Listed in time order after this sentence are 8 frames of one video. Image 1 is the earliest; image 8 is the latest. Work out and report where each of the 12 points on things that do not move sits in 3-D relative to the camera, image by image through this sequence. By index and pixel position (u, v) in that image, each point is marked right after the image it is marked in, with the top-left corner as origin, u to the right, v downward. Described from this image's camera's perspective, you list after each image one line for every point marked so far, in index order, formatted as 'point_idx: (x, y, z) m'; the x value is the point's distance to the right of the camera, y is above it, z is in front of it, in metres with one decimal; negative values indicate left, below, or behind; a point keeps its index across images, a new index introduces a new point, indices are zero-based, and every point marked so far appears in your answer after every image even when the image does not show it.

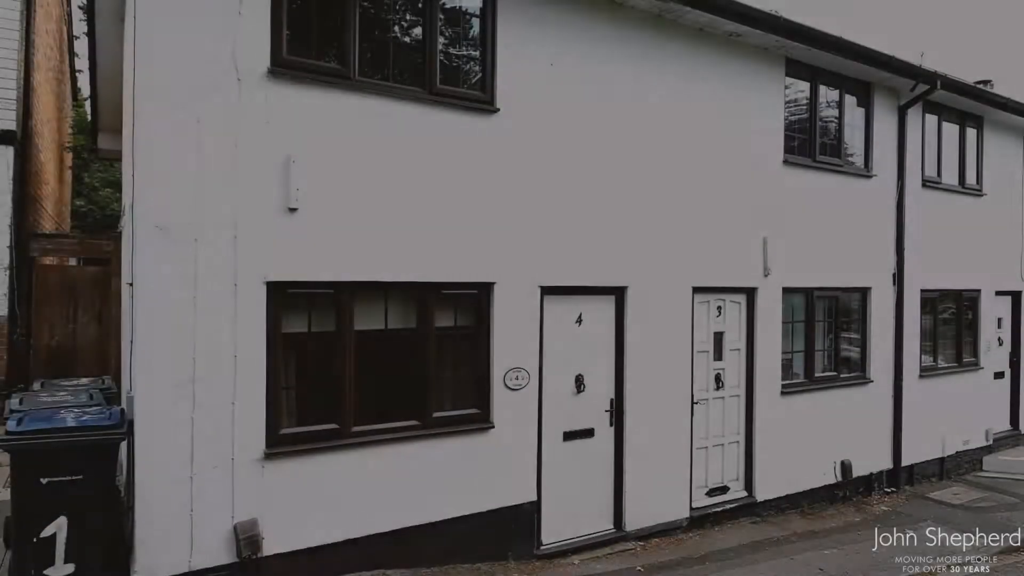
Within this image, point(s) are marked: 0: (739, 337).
0: (+2.7, -0.6, +8.0) m
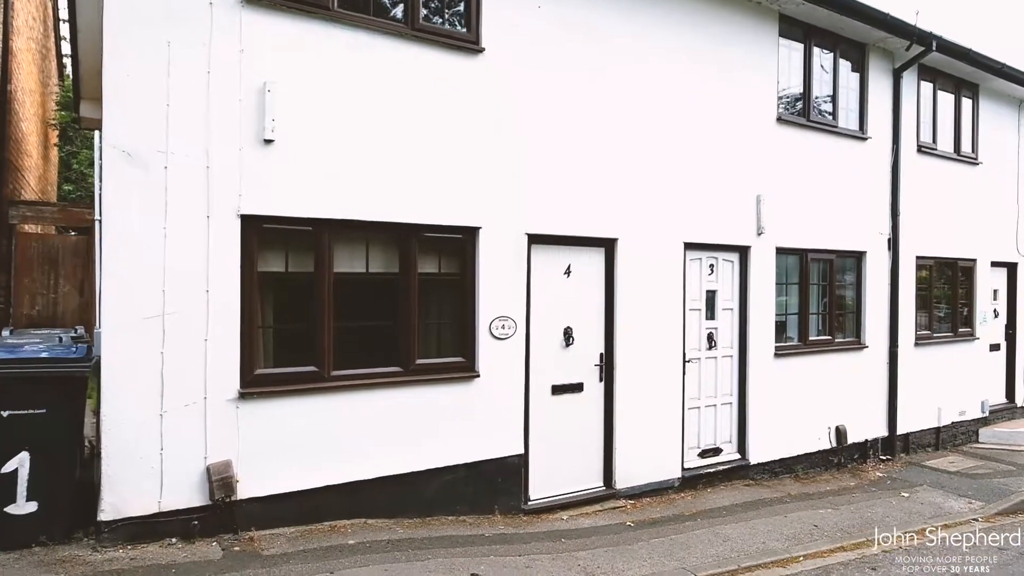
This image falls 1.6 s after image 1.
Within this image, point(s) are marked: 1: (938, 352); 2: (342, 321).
0: (+2.6, -0.1, +7.9) m
1: (+6.6, -1.0, +10.4) m
2: (-1.4, -0.3, +5.4) m
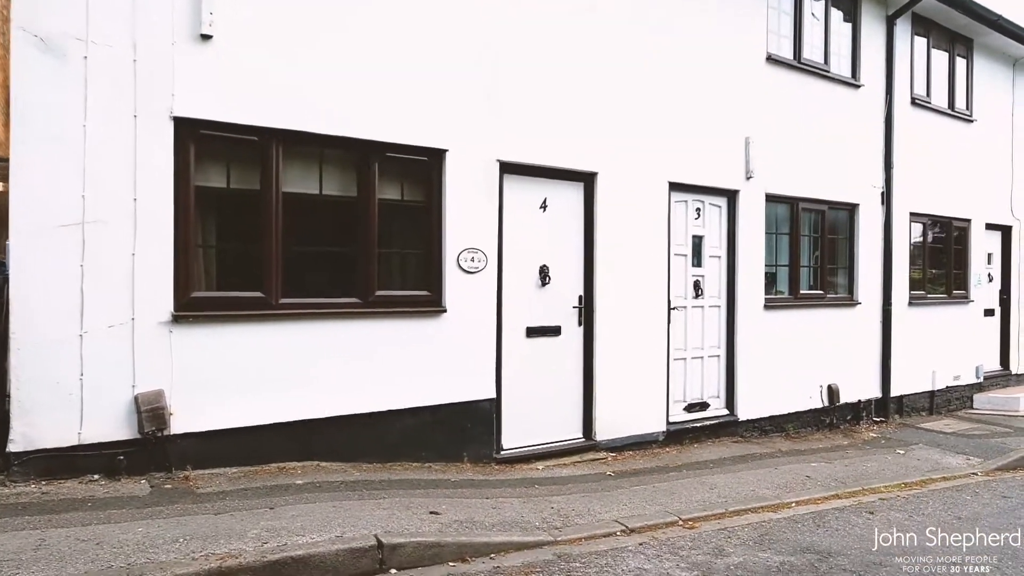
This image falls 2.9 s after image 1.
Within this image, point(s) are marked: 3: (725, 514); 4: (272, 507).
0: (+2.3, +0.5, +7.5) m
1: (+6.3, -0.4, +10.0) m
2: (-1.6, +0.3, +4.9) m
3: (+1.6, -1.7, +4.9) m
4: (-1.4, -1.3, +4.0) m
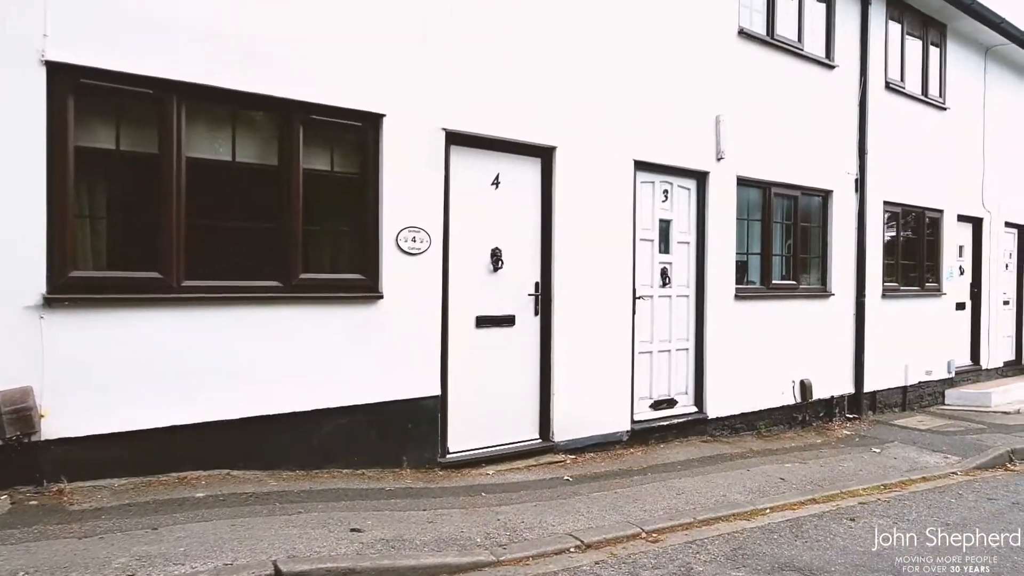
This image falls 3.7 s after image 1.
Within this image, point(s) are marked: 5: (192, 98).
0: (+1.8, +0.6, +6.9) m
1: (+5.7, -0.3, +9.7) m
2: (-2.0, +0.4, +4.2) m
3: (+1.2, -1.6, +4.4) m
4: (-1.8, -1.2, +3.3) m
5: (-2.0, +1.2, +4.2) m
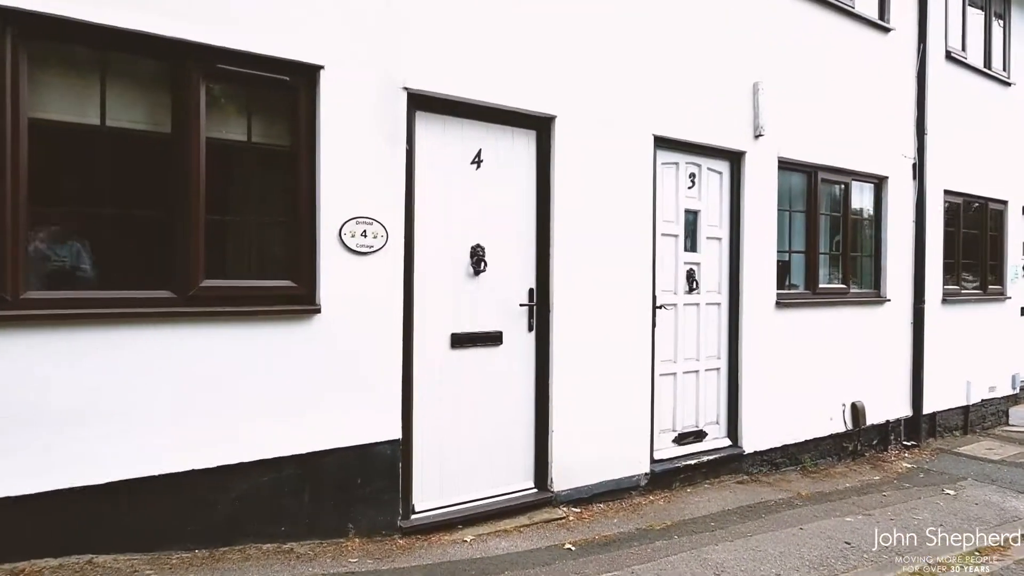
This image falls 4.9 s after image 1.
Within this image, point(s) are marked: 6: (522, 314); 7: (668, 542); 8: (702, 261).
0: (+1.8, +0.6, +5.7) m
1: (+5.7, -0.3, +8.3) m
2: (-2.1, +0.4, +3.0) m
3: (+1.1, -1.6, +3.2) m
4: (-1.9, -1.3, +2.1) m
5: (-2.1, +1.1, +3.0) m
6: (+0.1, -0.2, +4.5) m
7: (+1.0, -1.6, +4.2) m
8: (+1.6, +0.2, +5.5) m
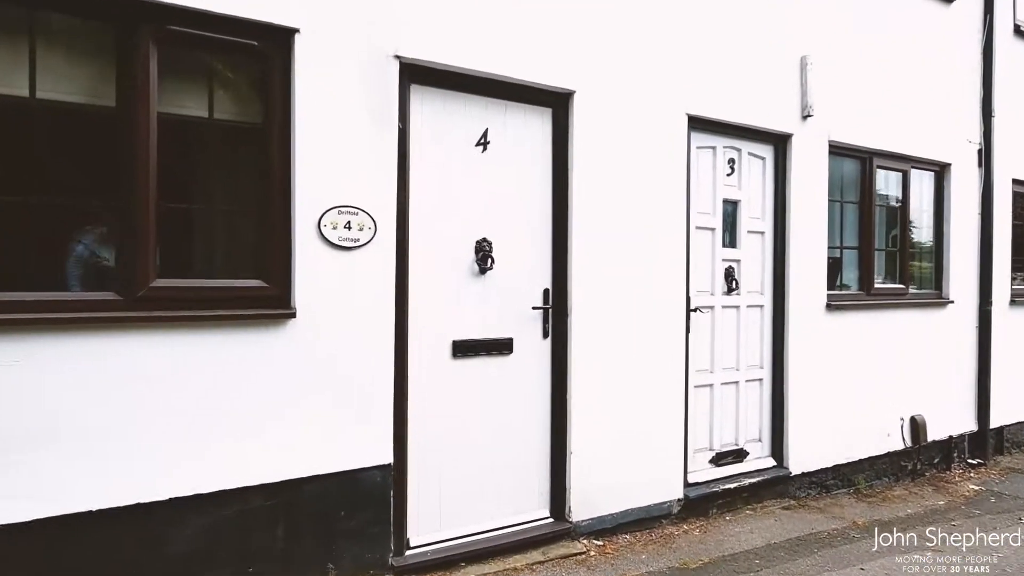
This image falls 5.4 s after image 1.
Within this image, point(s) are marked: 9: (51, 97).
0: (+1.9, +0.6, +5.0) m
1: (+5.9, -0.3, +7.5) m
2: (-2.1, +0.4, +2.6) m
3: (+1.1, -1.6, +2.5) m
4: (-1.9, -1.3, +1.6) m
5: (-2.1, +1.1, +2.5) m
6: (+0.1, -0.2, +3.9) m
7: (+1.0, -1.6, +3.6) m
8: (+1.7, +0.2, +4.9) m
9: (-1.9, +0.8, +2.7) m
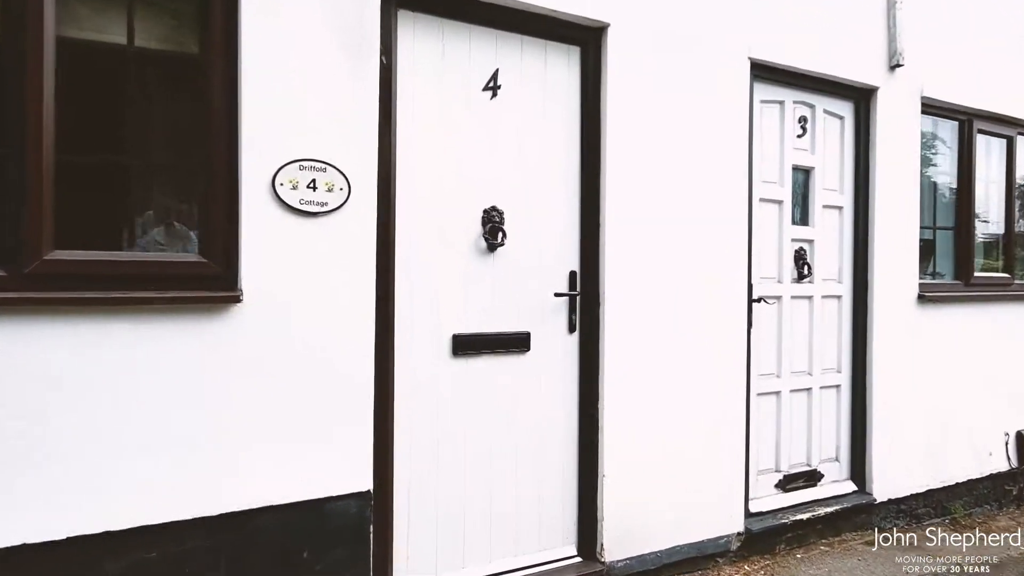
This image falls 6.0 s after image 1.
0: (+2.0, +0.6, +4.1) m
1: (+6.2, -0.2, +6.4) m
2: (-2.1, +0.5, +1.9) m
3: (+1.1, -1.5, +1.7) m
4: (-2.0, -1.2, +1.0) m
5: (-2.1, +1.2, +1.9) m
6: (+0.2, -0.1, +3.2) m
7: (+1.1, -1.5, +2.8) m
8: (+1.8, +0.3, +4.0) m
9: (-1.9, +0.9, +2.1) m
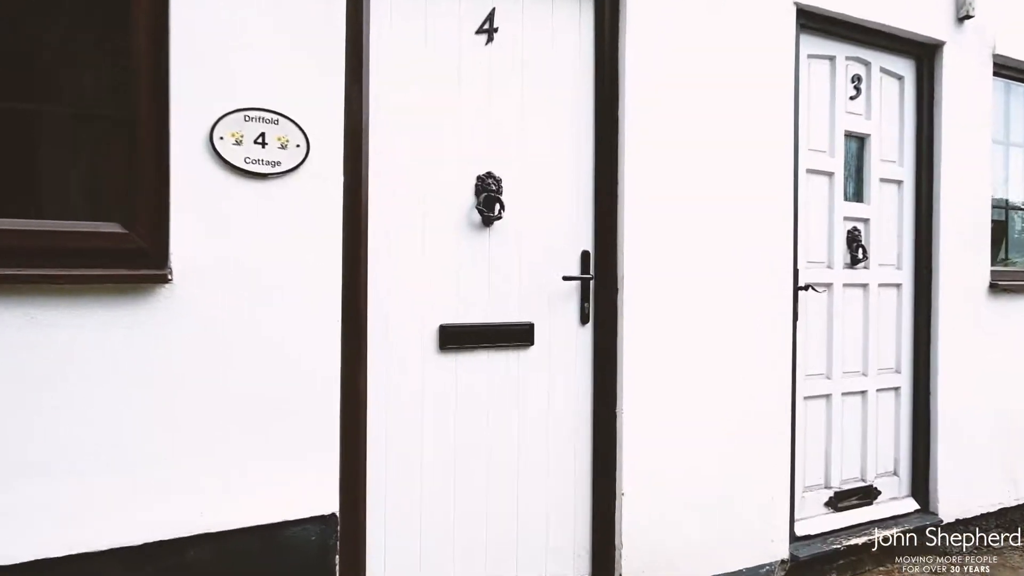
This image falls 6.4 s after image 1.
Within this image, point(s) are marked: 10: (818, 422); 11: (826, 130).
0: (+2.1, +0.7, +3.6) m
1: (+6.3, -0.2, +5.6) m
2: (-2.1, +0.5, +1.5) m
3: (+1.1, -1.5, +1.2) m
4: (-2.1, -1.1, +0.6) m
5: (-2.2, +1.3, +1.5) m
6: (+0.2, 0.0, +2.7) m
7: (+1.1, -1.5, +2.2) m
8: (+1.9, +0.4, +3.5) m
9: (-1.9, +0.9, +1.7) m
10: (+1.5, -0.7, +3.3) m
11: (+1.6, +0.8, +3.3) m
